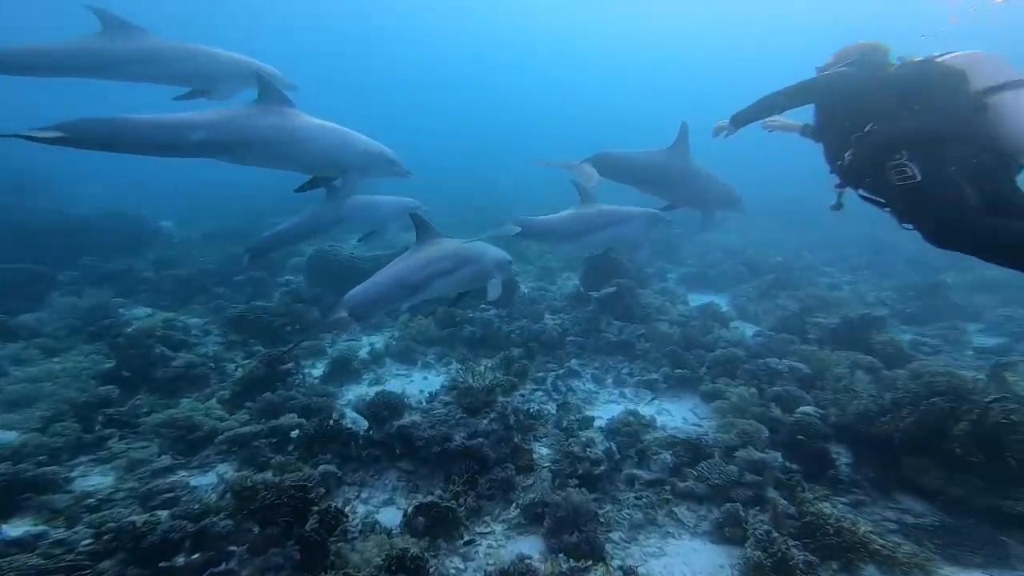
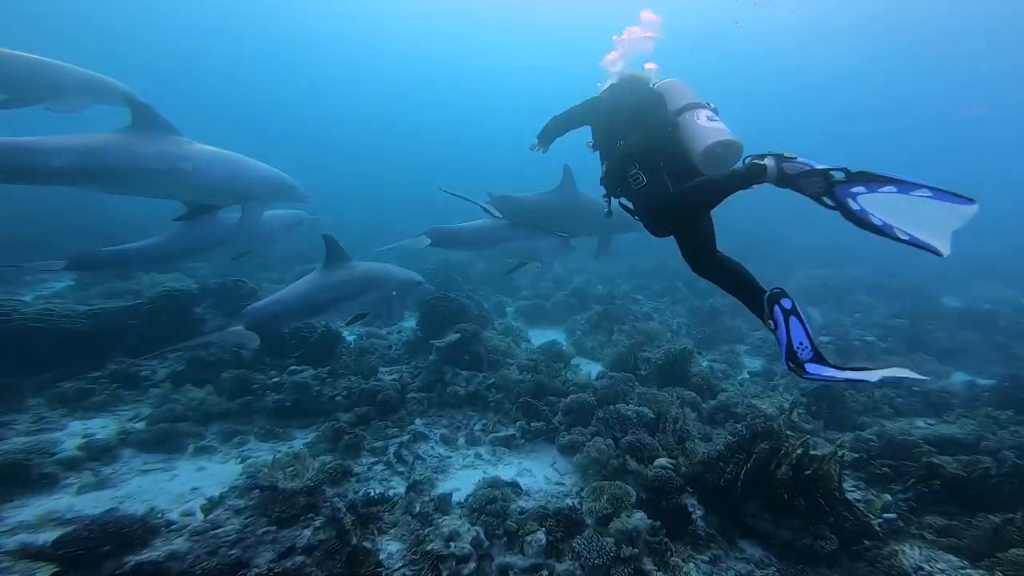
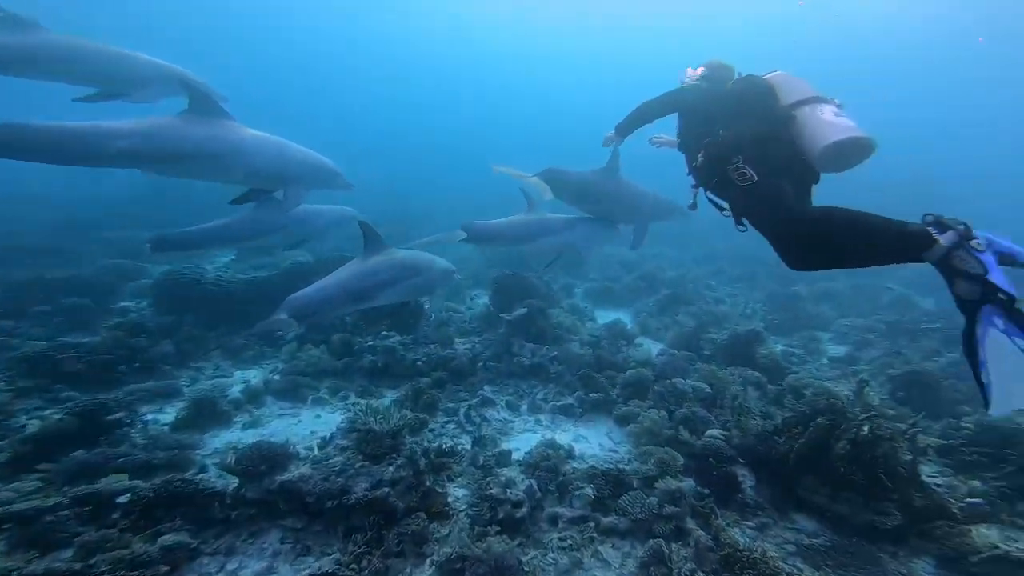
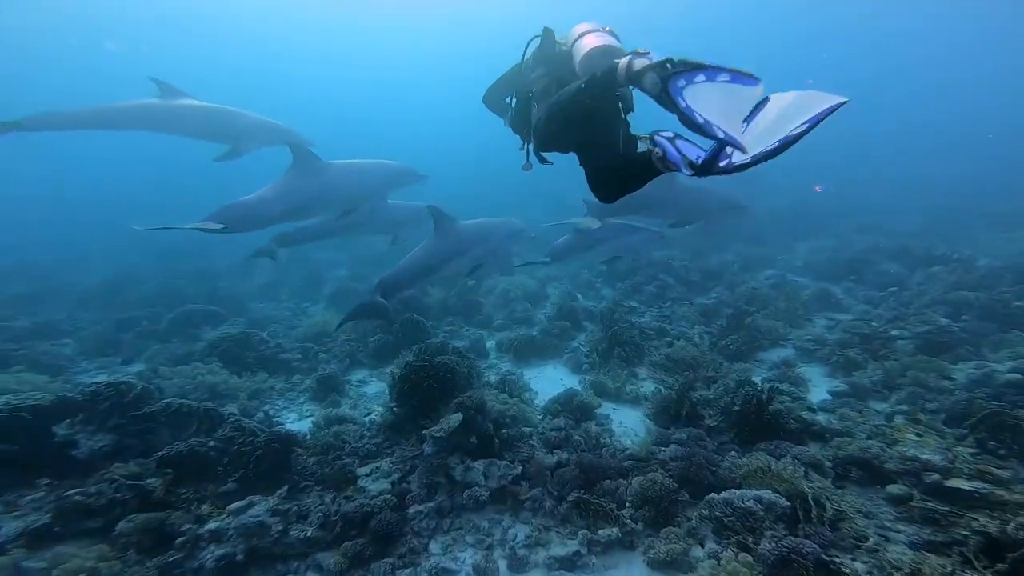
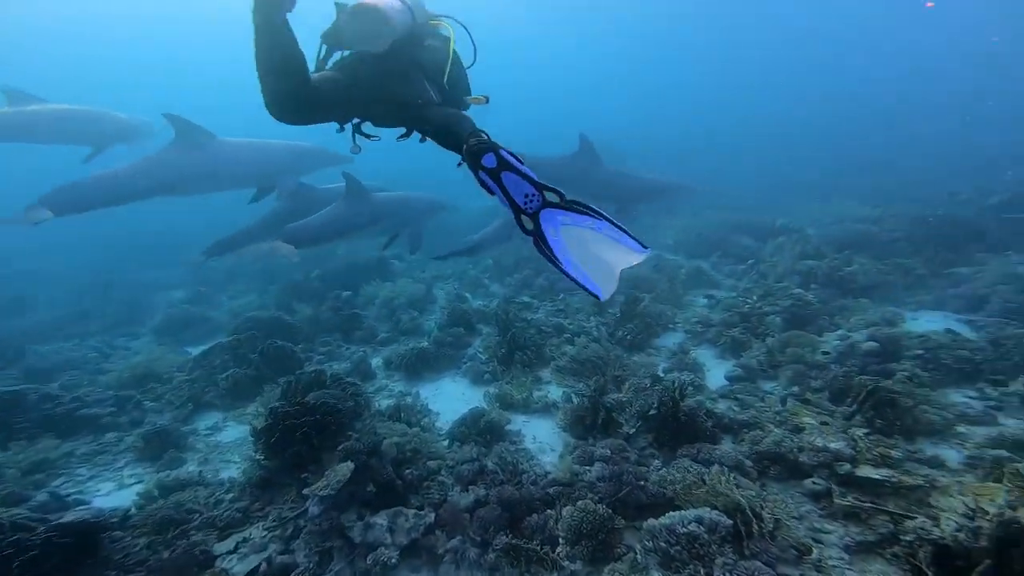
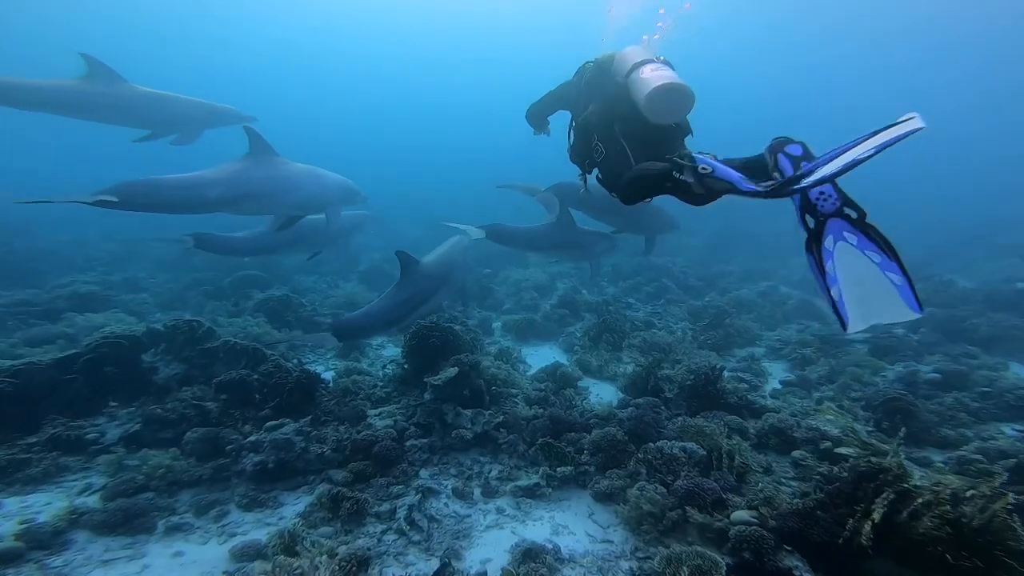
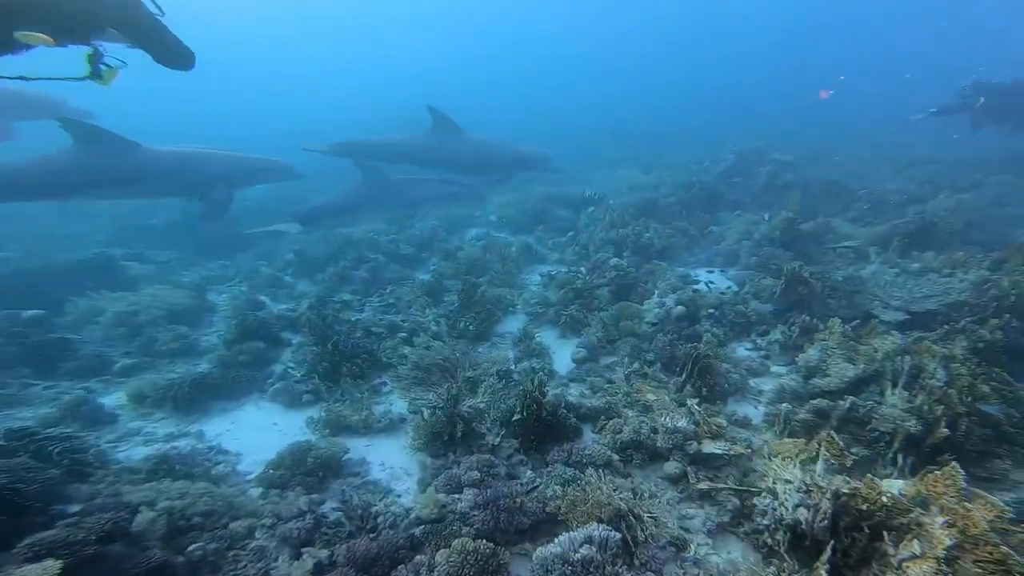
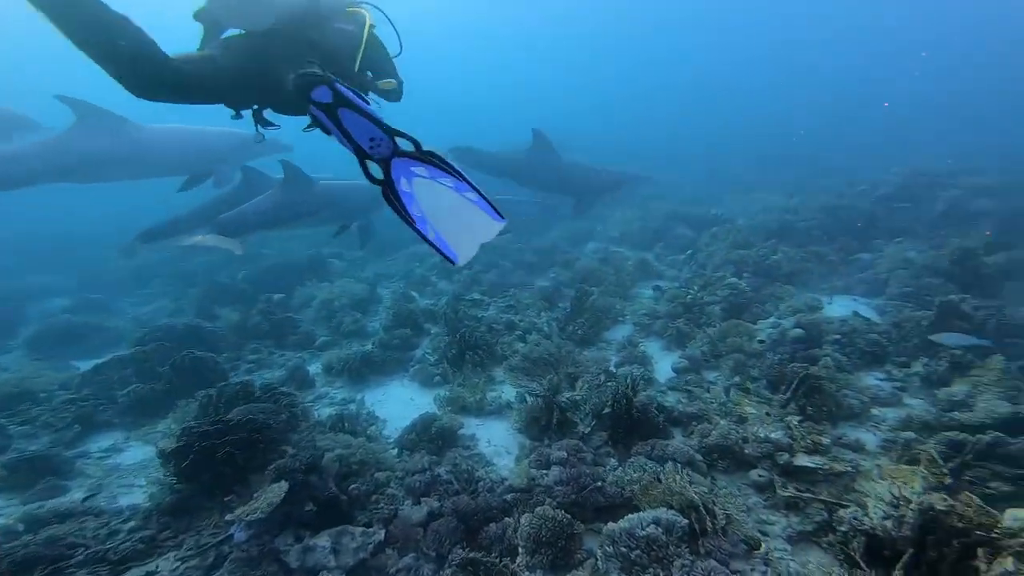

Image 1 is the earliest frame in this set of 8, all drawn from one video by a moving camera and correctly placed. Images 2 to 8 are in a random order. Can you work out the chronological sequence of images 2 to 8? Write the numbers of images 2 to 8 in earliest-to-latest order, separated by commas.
3, 2, 6, 4, 5, 8, 7
